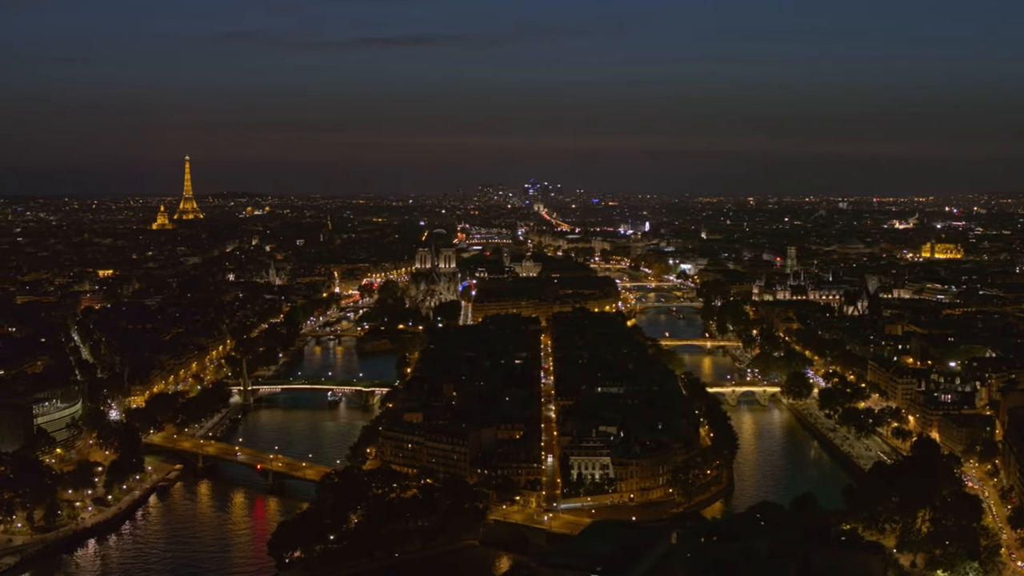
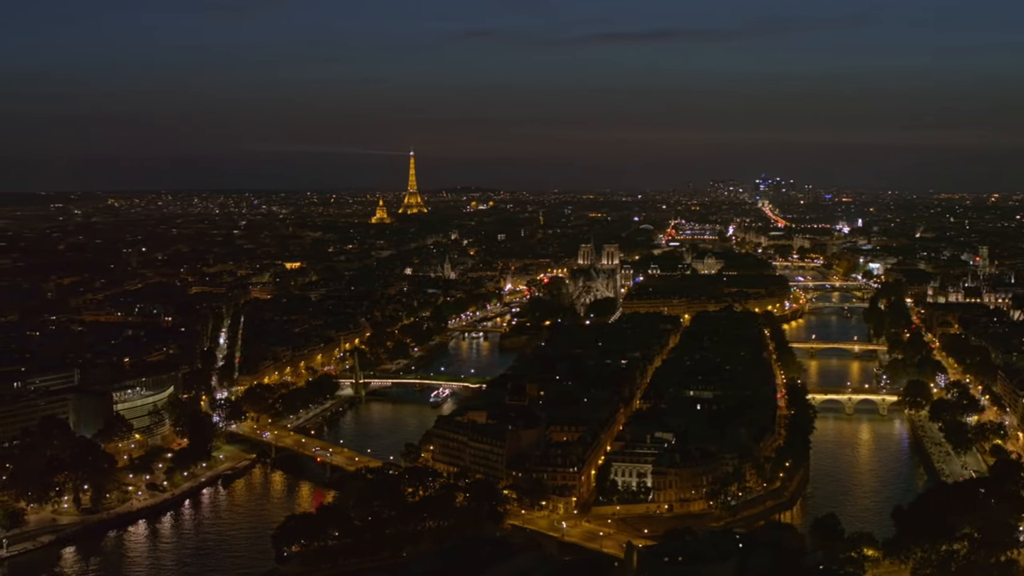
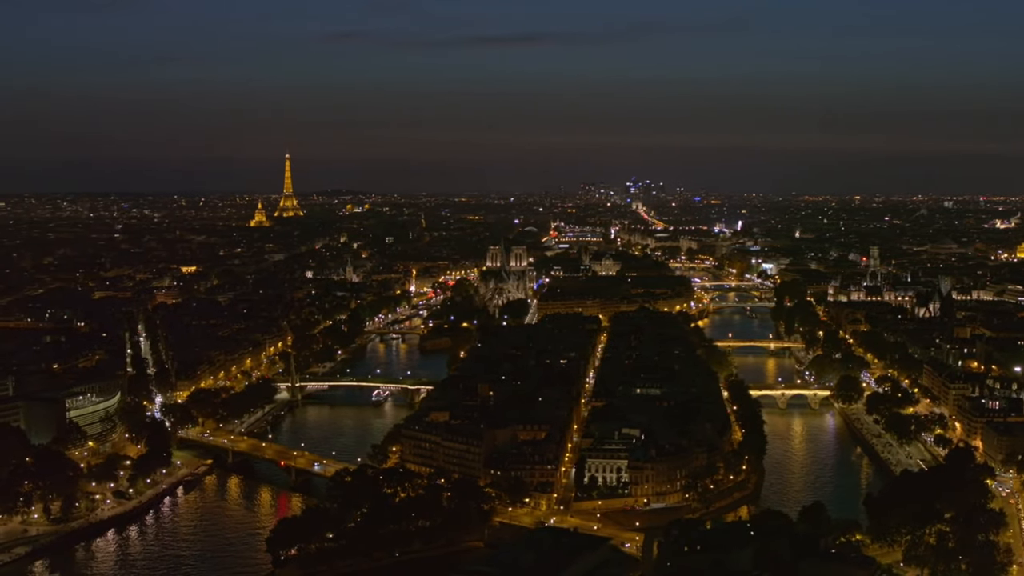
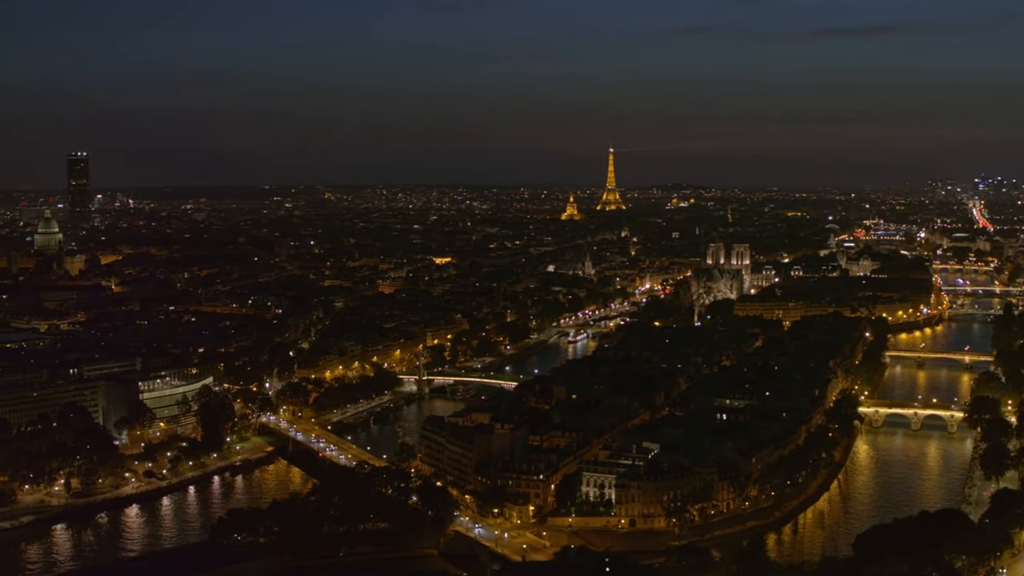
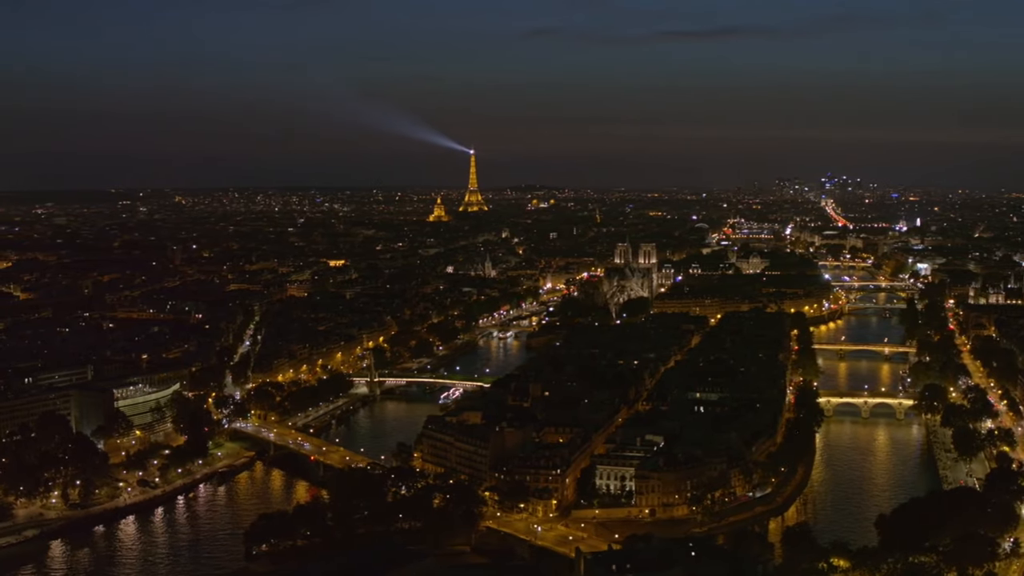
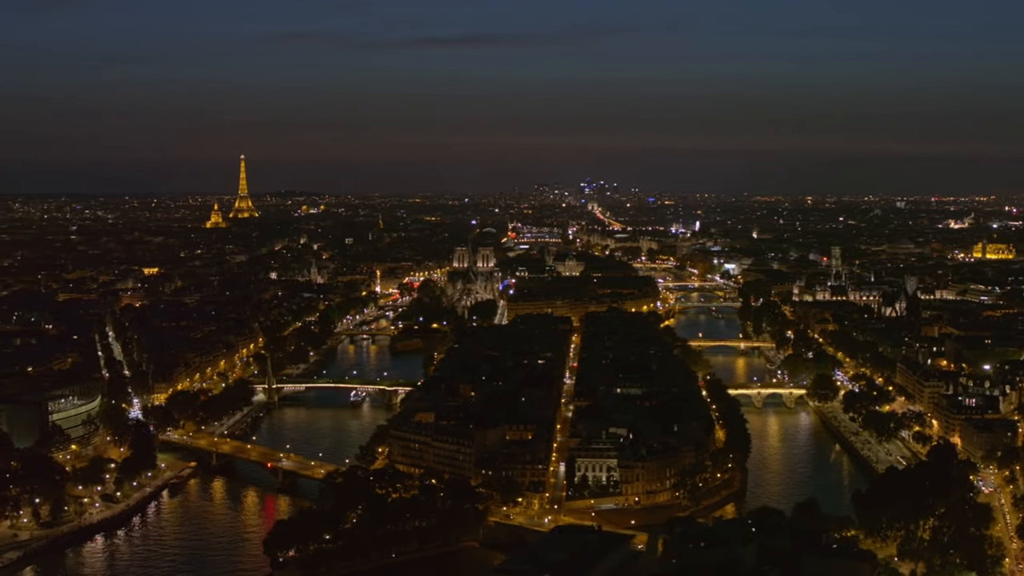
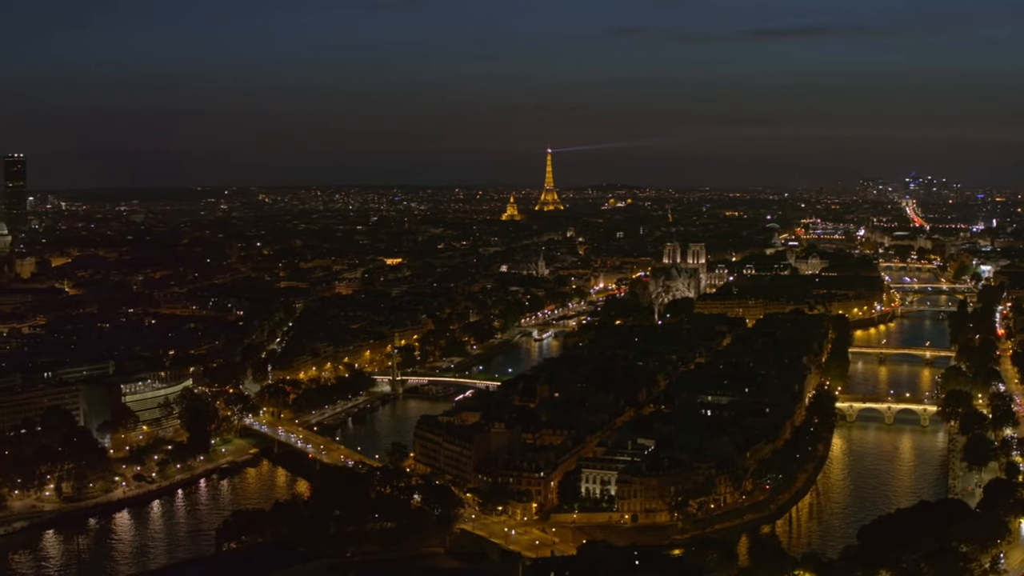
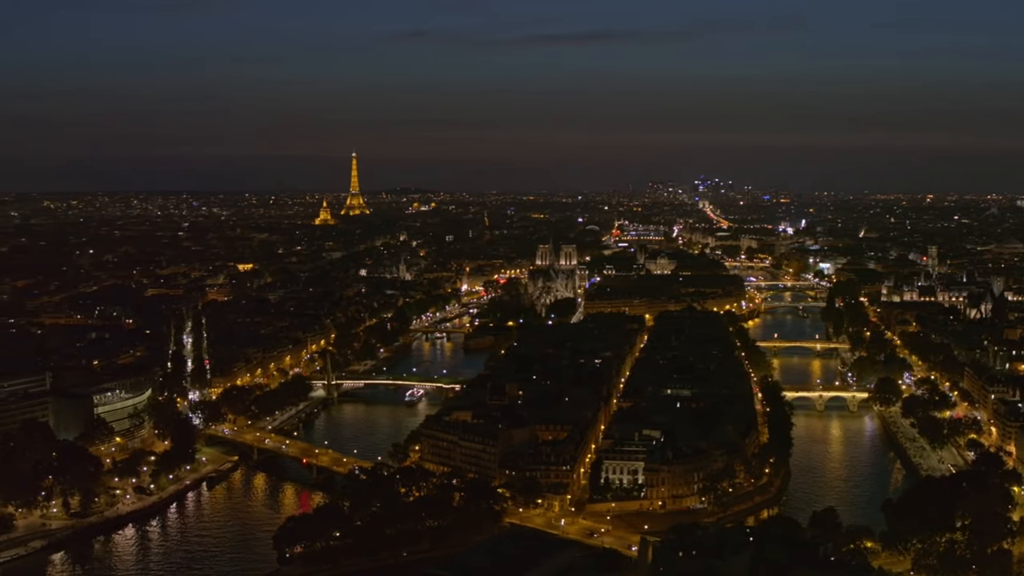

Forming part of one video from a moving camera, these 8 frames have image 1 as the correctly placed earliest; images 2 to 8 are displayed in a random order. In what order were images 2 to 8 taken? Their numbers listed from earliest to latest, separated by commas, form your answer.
6, 3, 8, 2, 5, 7, 4
